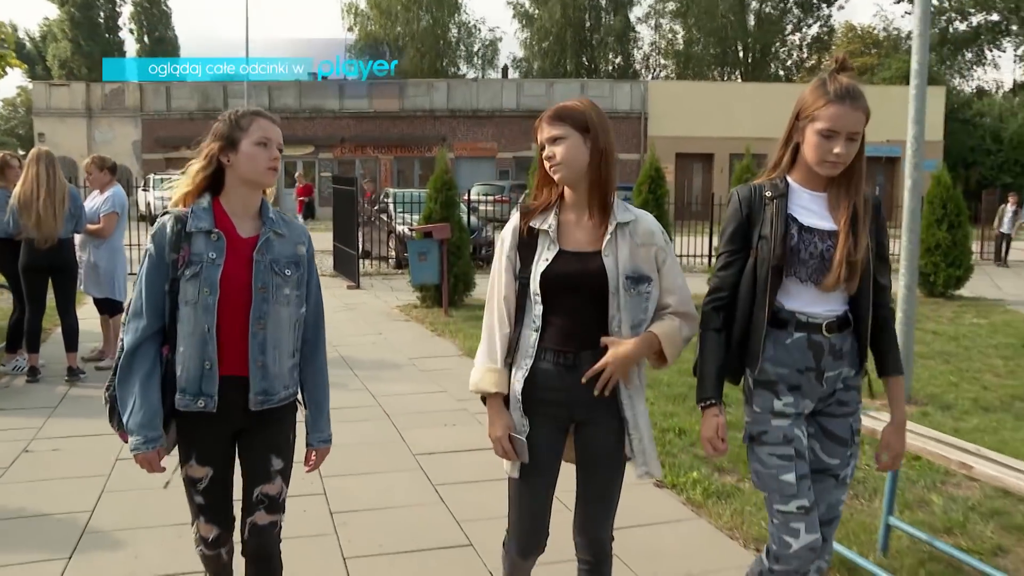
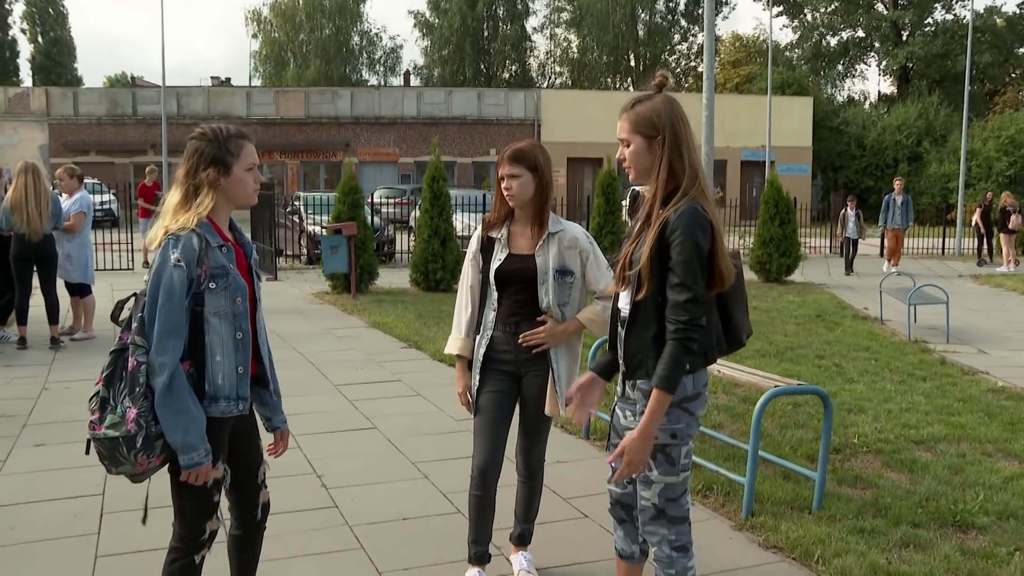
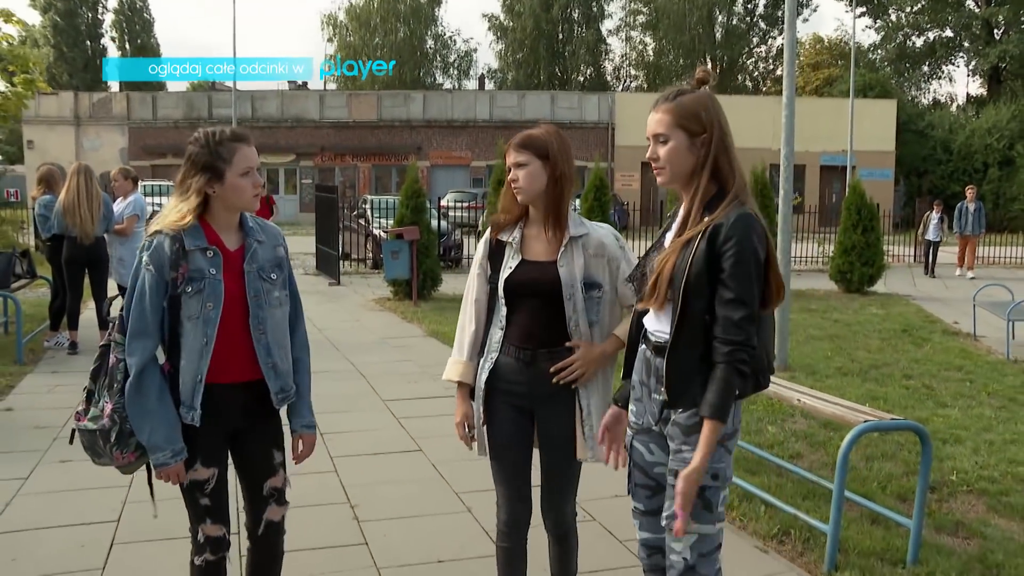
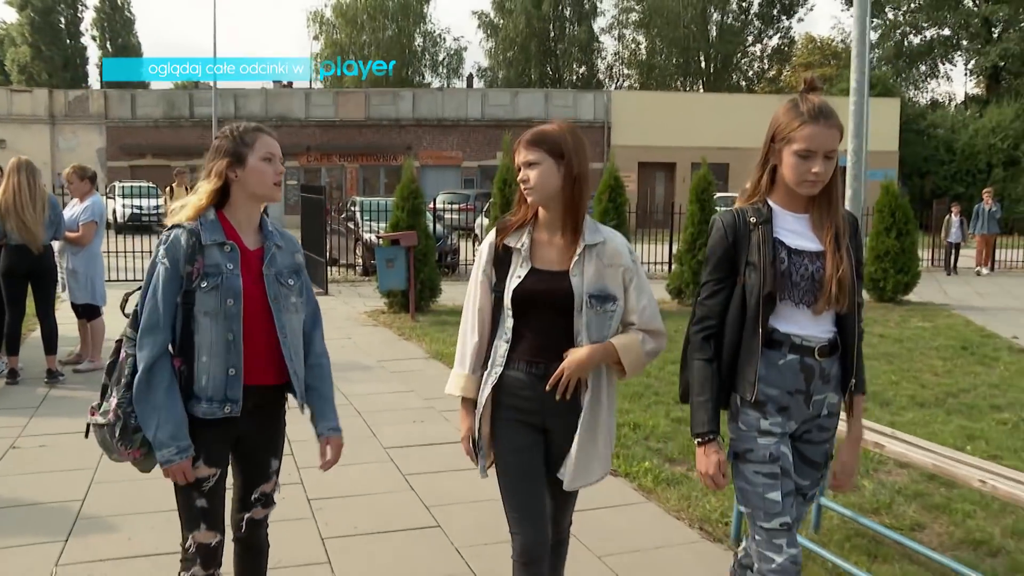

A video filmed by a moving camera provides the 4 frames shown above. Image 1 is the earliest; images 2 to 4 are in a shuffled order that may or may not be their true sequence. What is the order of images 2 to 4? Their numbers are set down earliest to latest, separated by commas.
4, 3, 2
